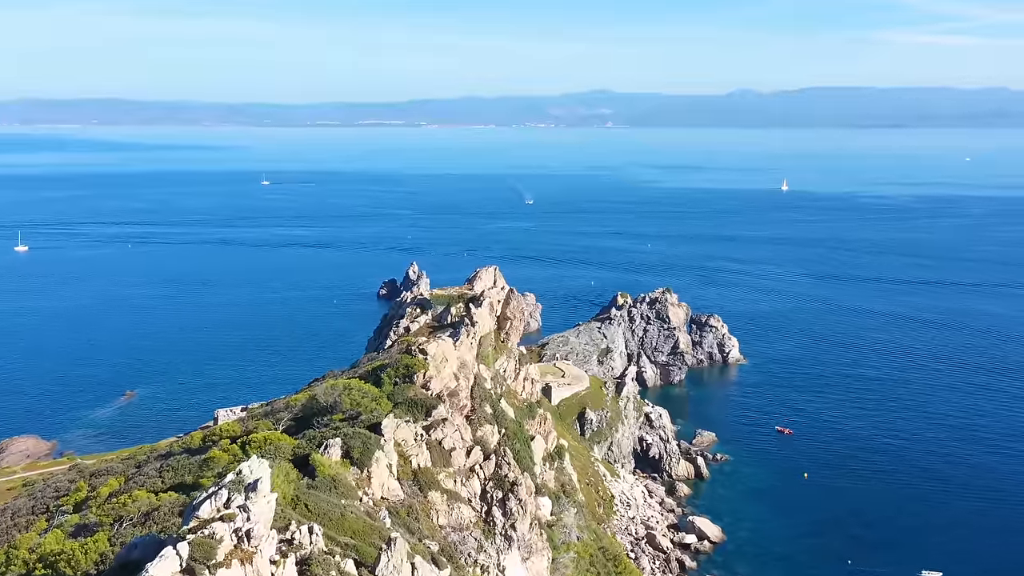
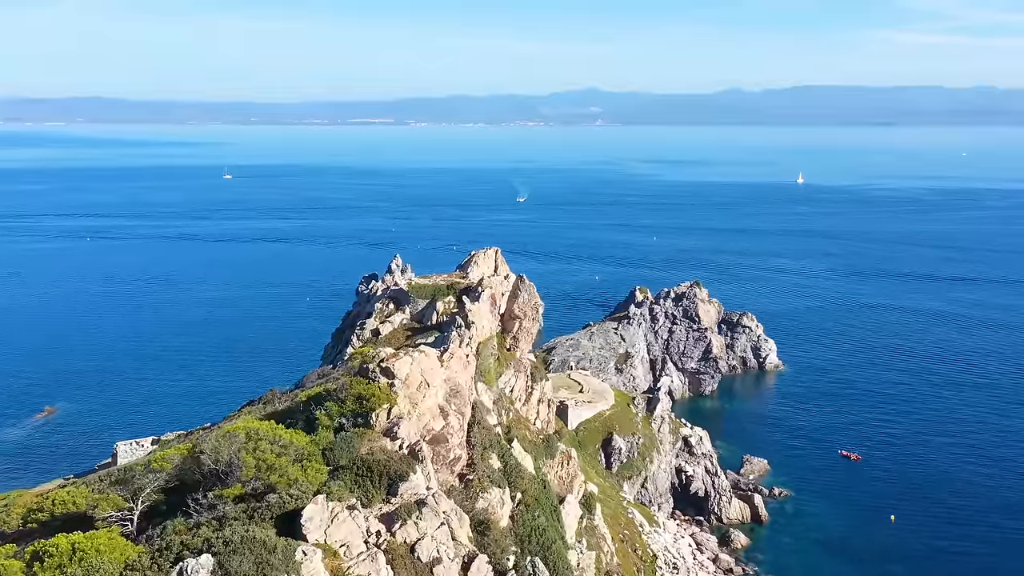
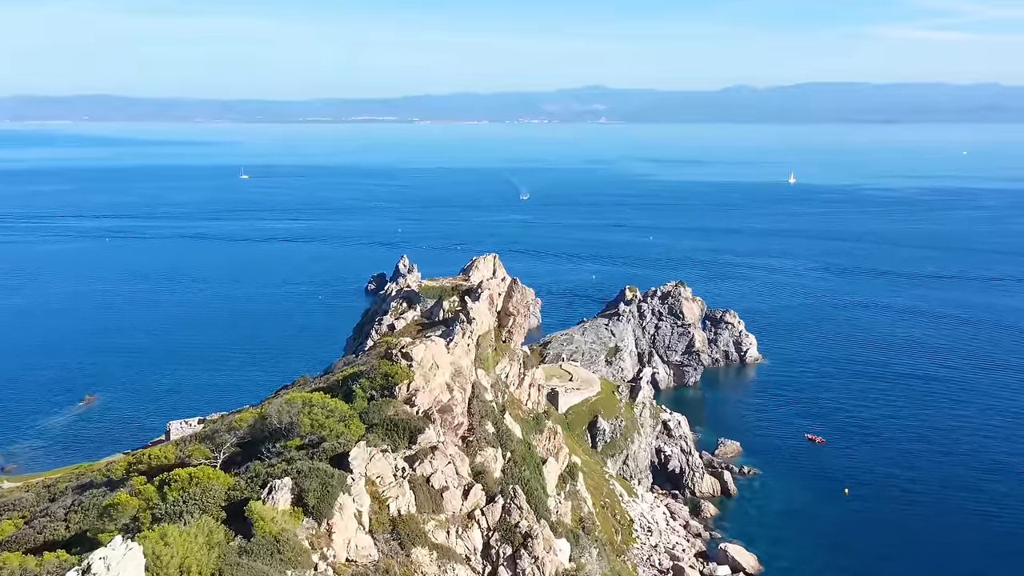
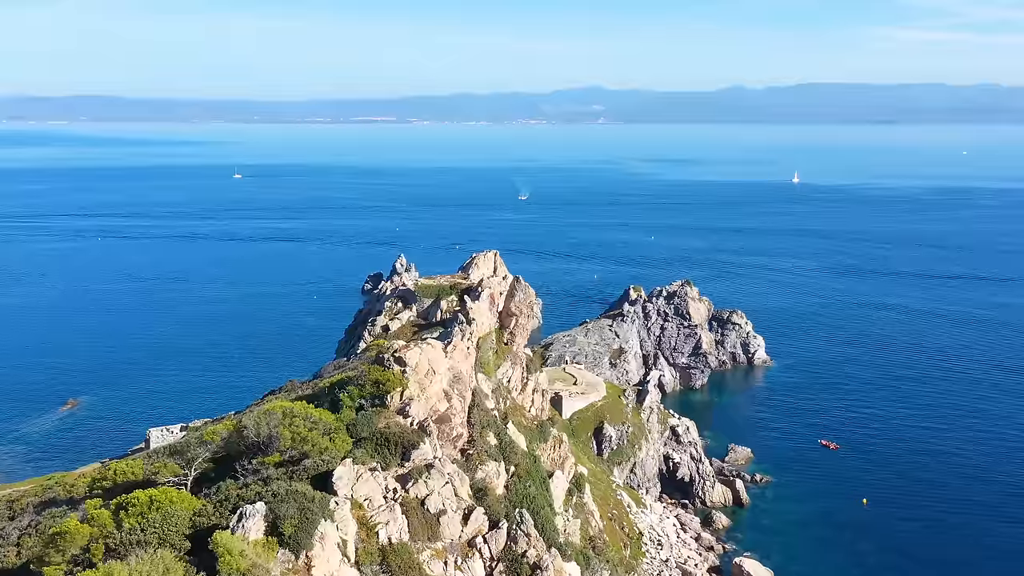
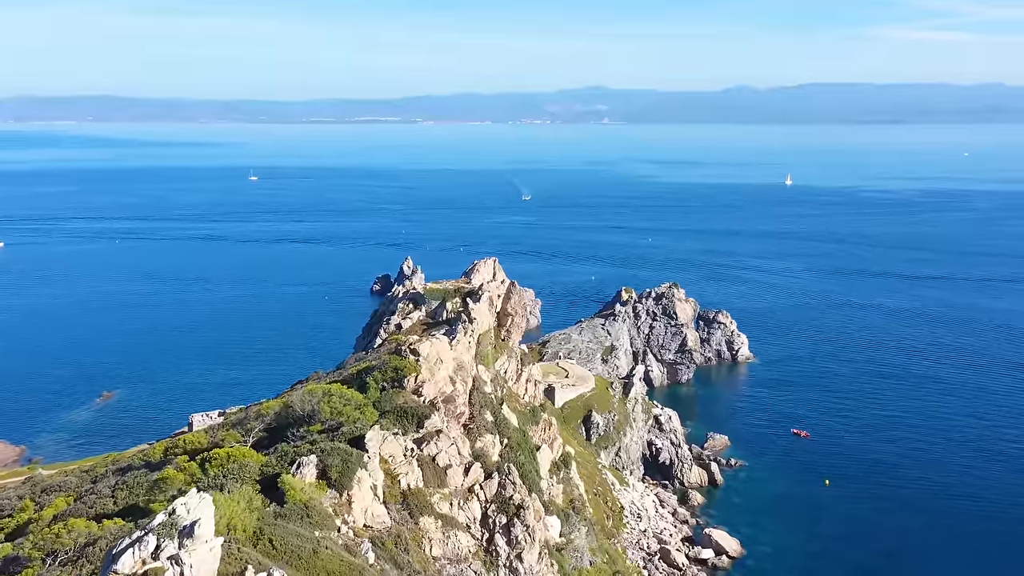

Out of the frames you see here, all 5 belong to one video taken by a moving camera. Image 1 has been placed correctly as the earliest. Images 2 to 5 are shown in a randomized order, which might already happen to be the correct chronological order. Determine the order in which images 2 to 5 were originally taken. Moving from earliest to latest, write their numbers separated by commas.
5, 3, 4, 2
